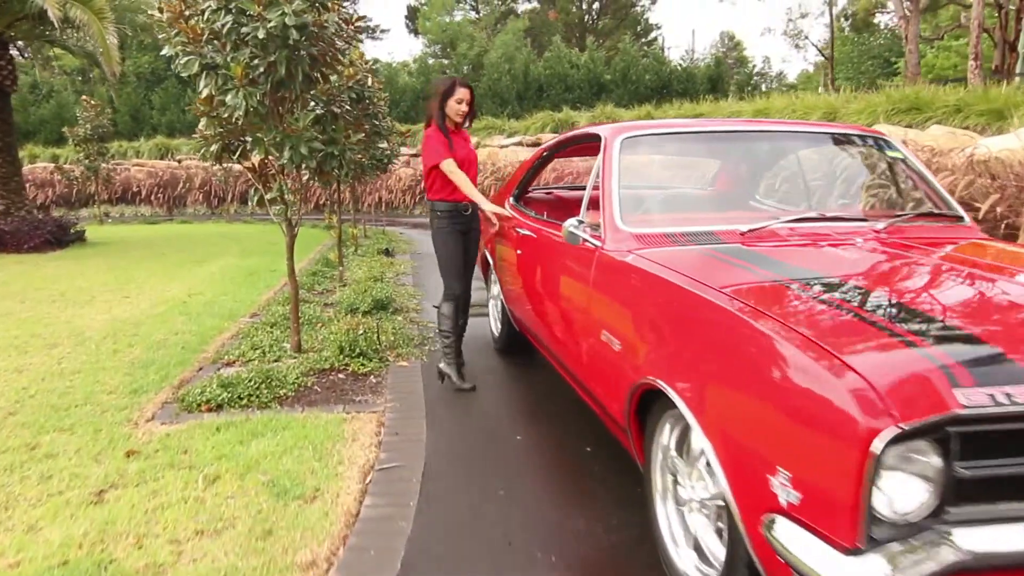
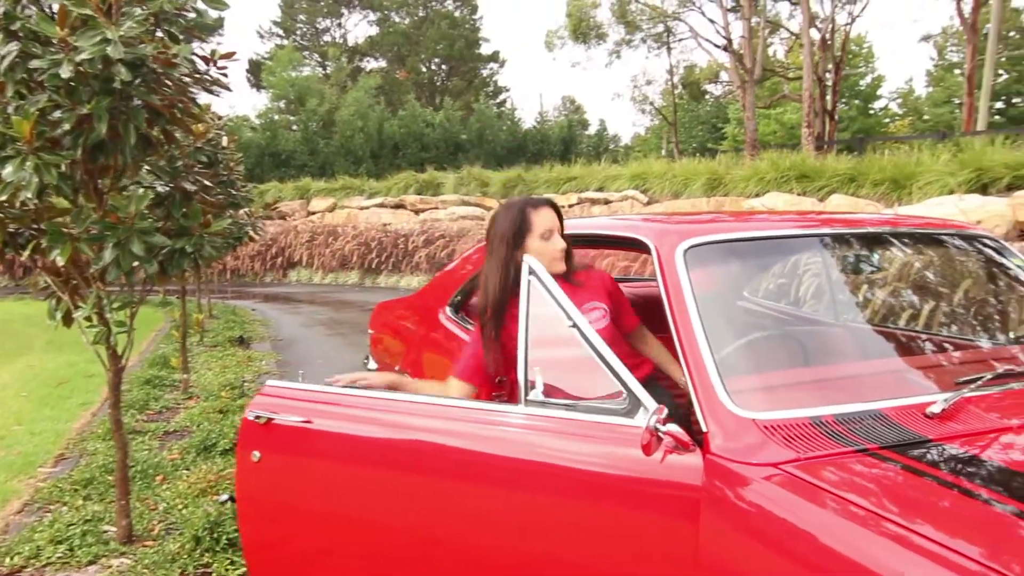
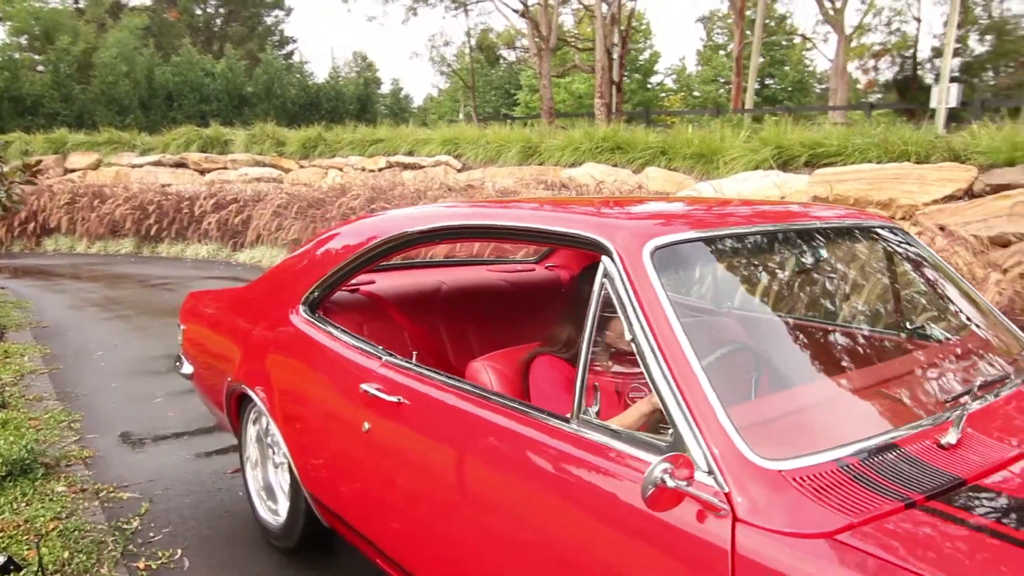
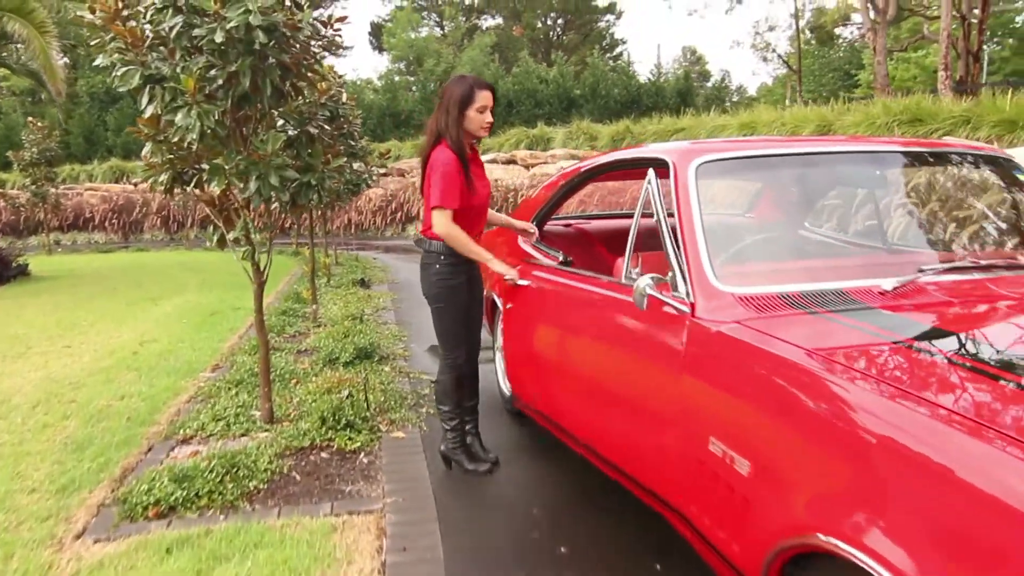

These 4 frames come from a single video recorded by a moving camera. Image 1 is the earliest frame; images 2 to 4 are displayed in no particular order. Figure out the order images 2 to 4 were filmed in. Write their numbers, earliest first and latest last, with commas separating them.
4, 2, 3
